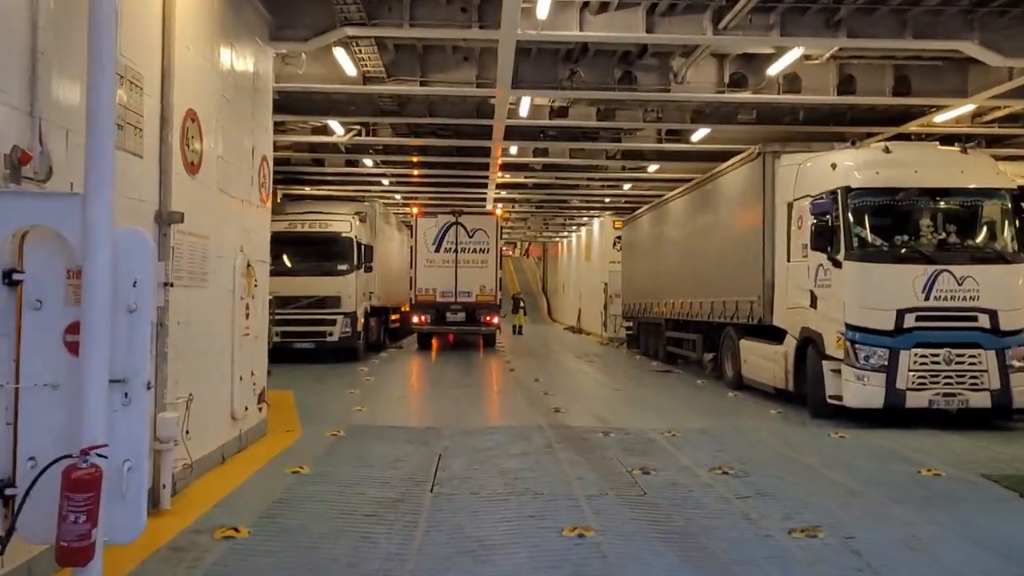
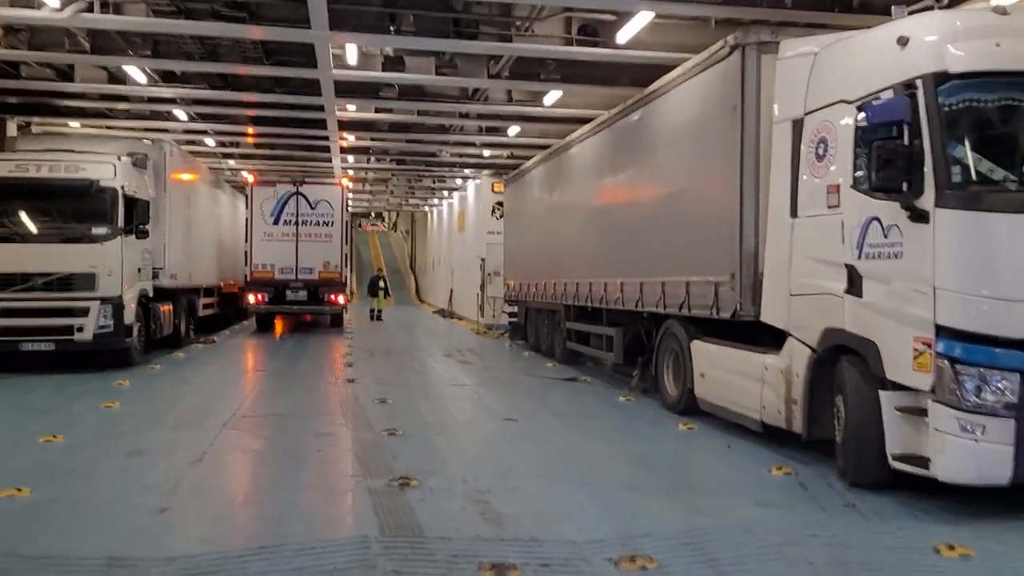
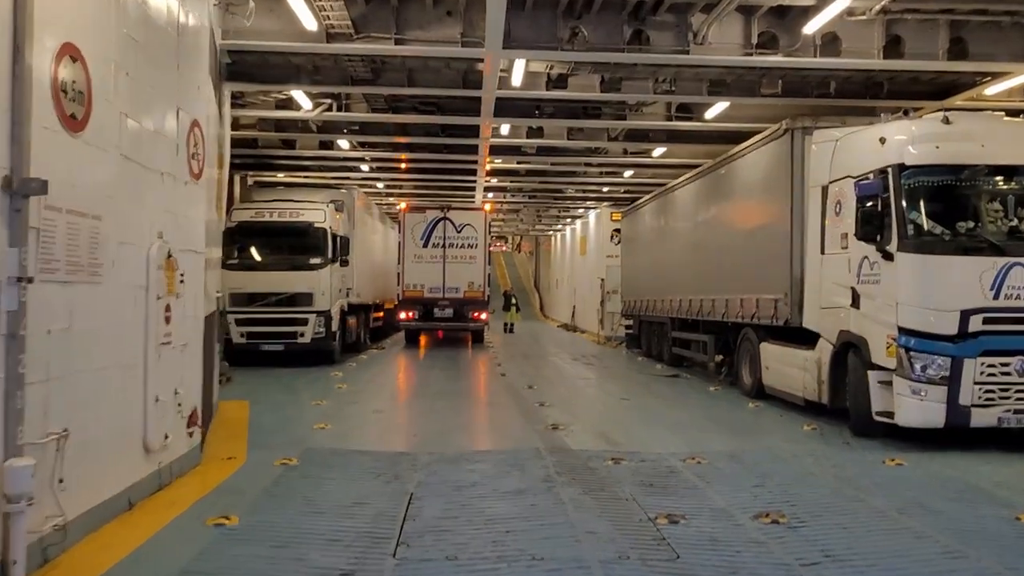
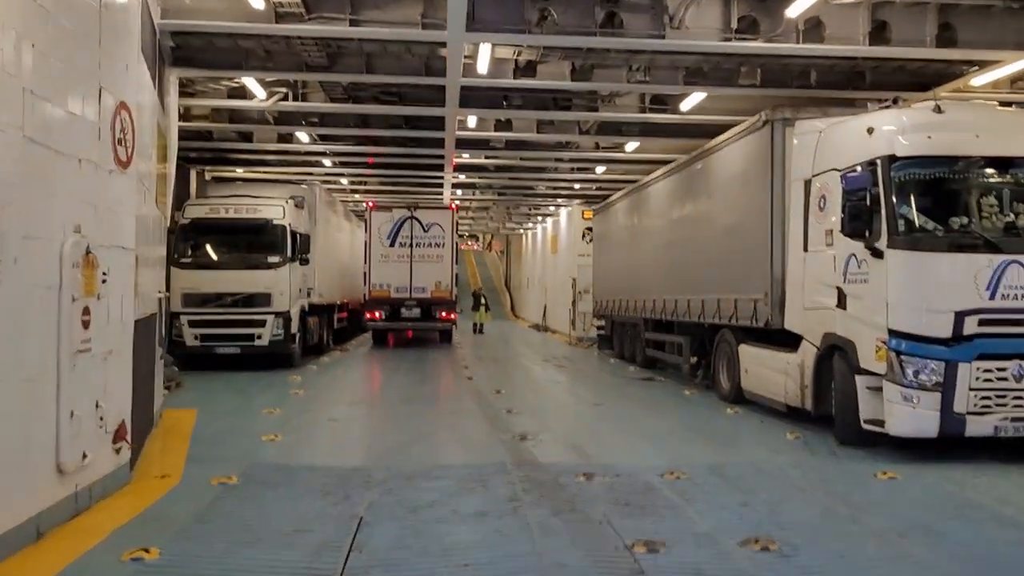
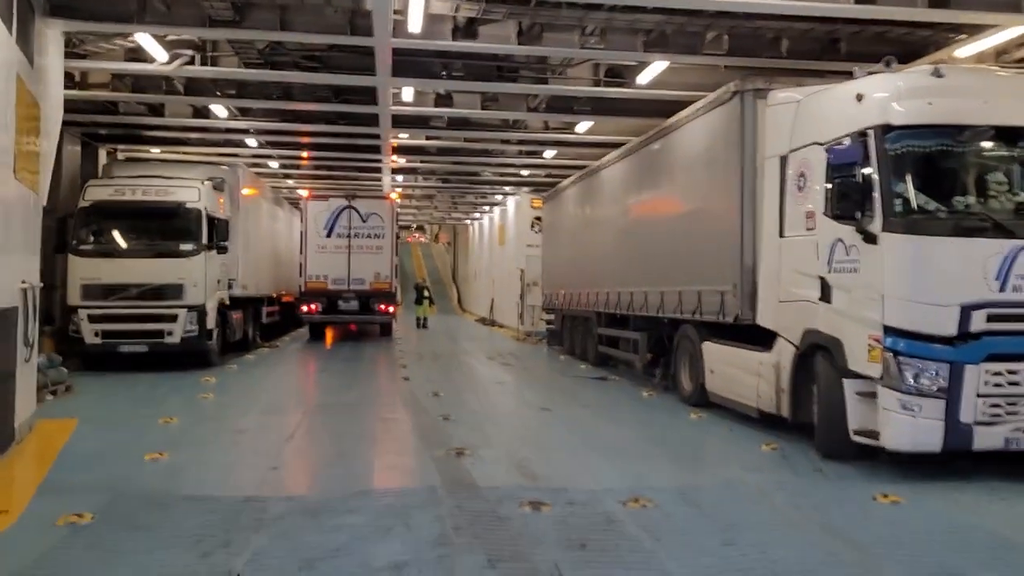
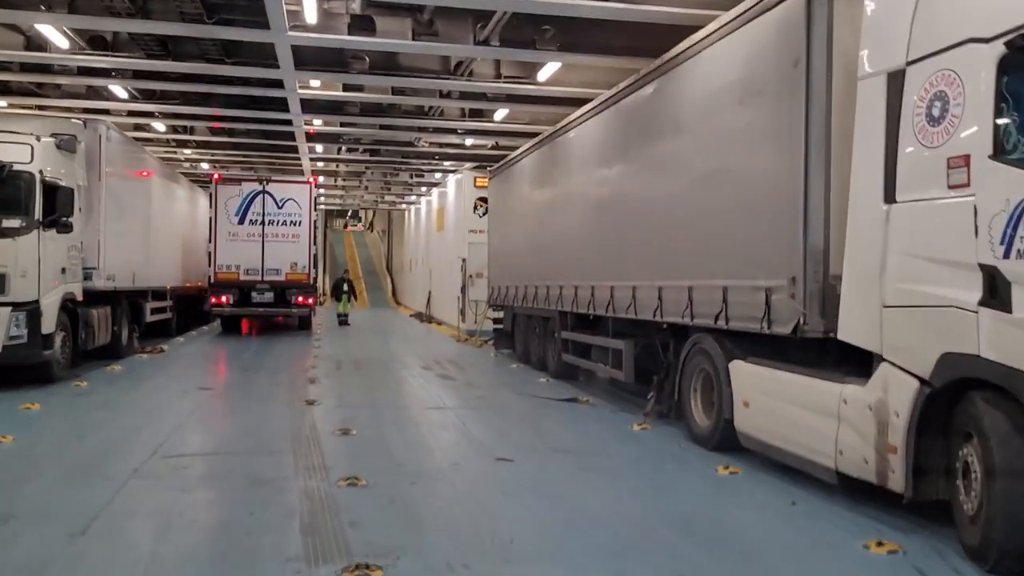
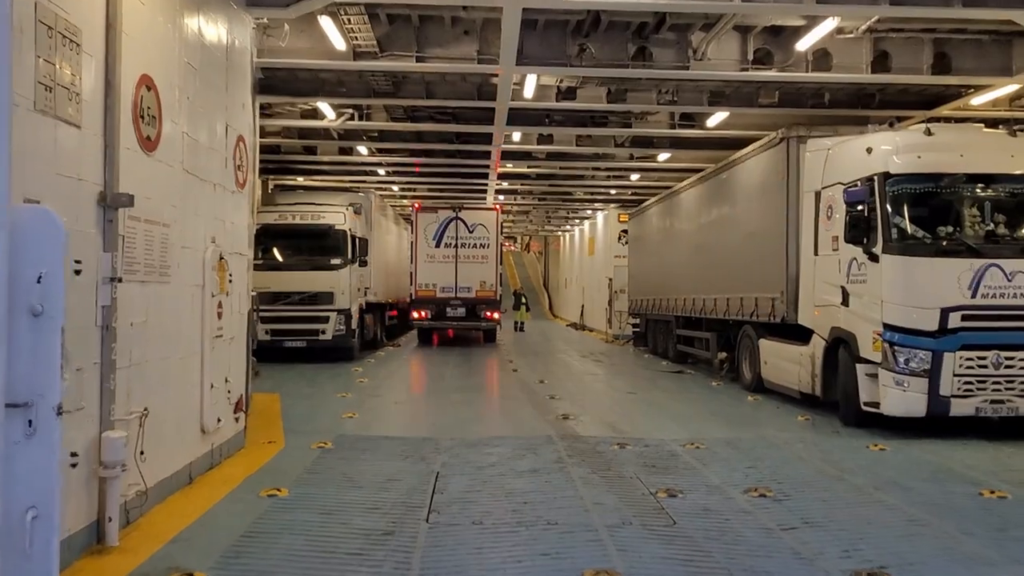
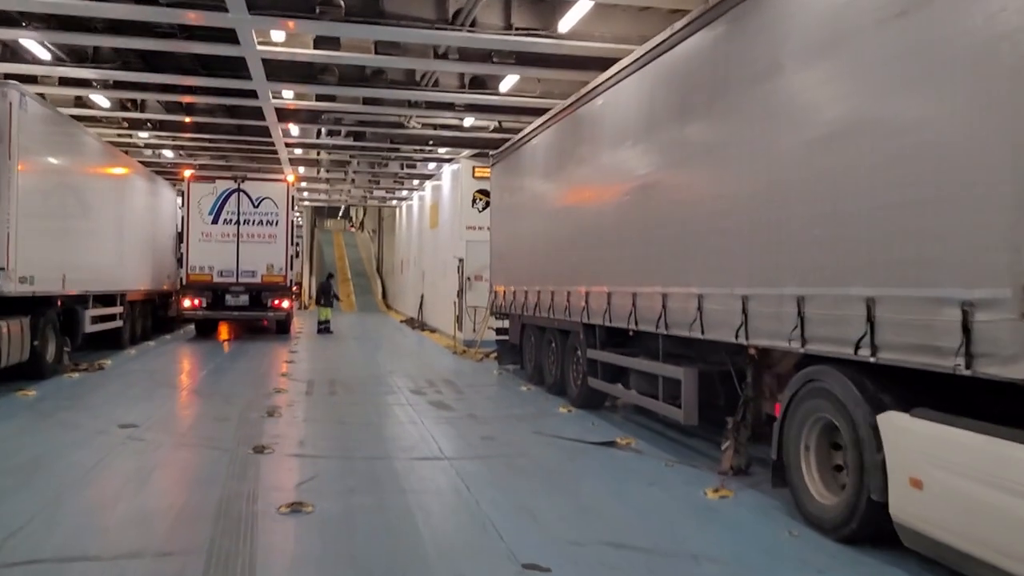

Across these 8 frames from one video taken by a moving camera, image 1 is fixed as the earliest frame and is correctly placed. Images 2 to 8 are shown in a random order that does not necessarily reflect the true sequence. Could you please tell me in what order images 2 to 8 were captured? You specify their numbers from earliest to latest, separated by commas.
7, 3, 4, 5, 2, 6, 8
